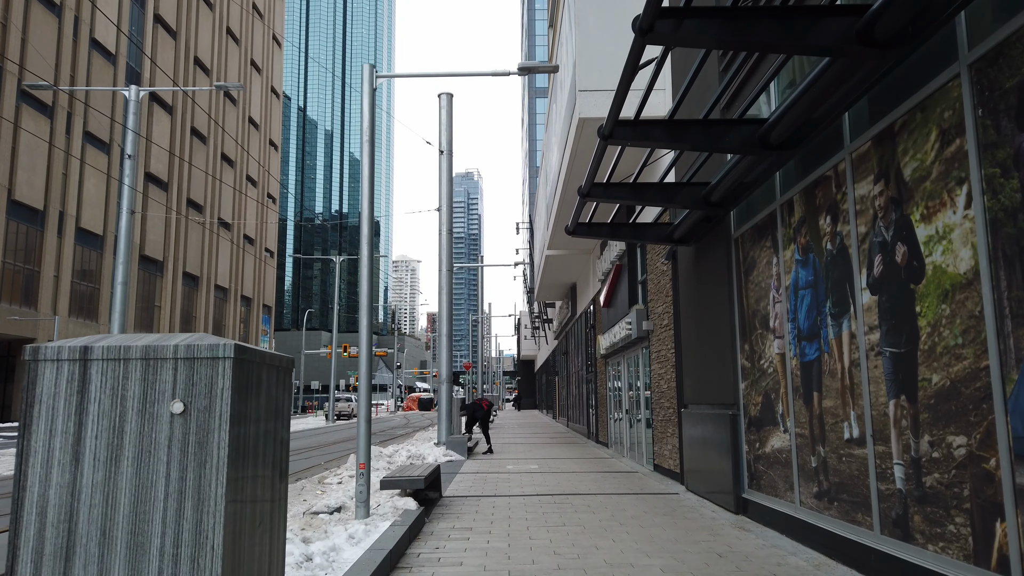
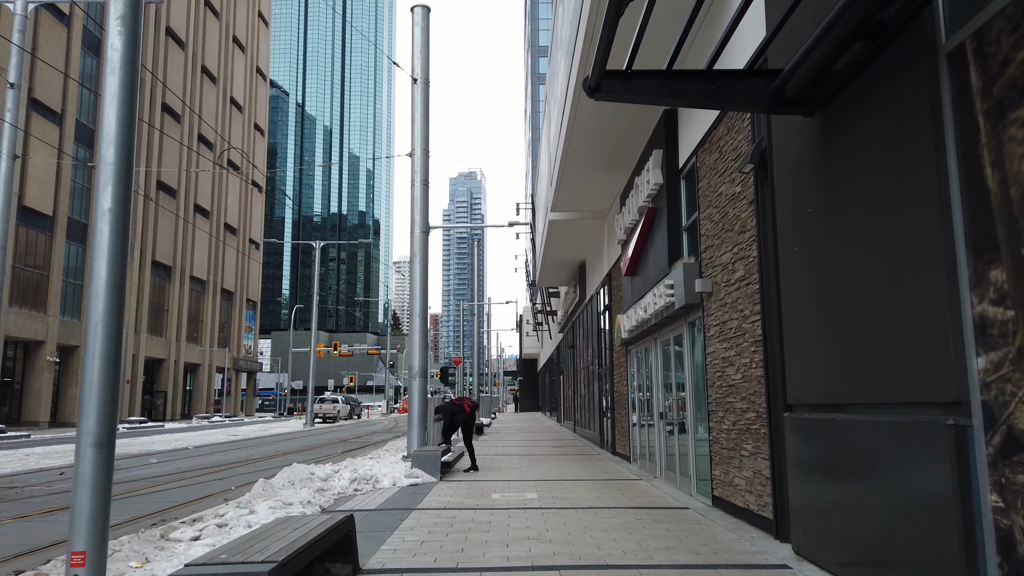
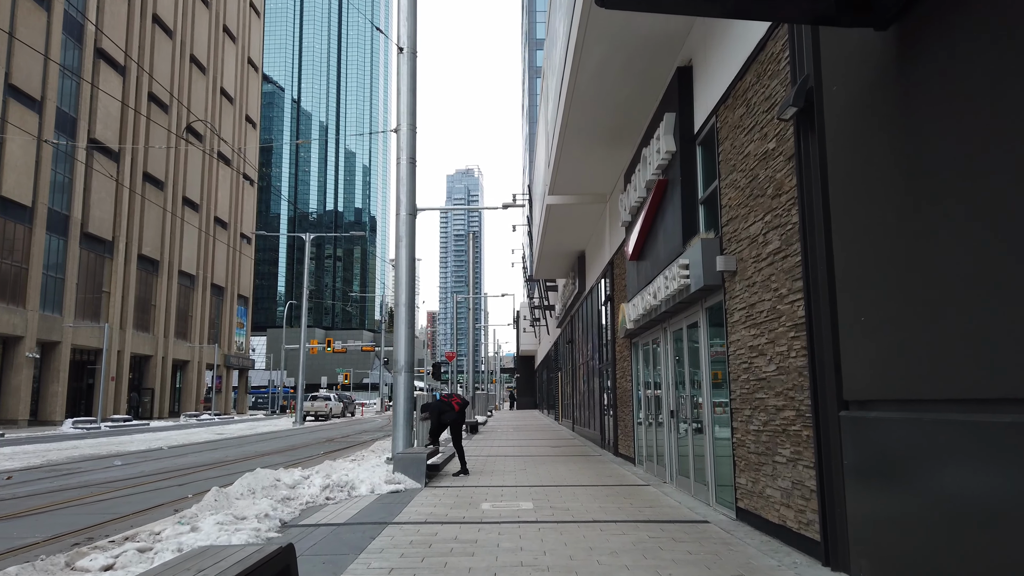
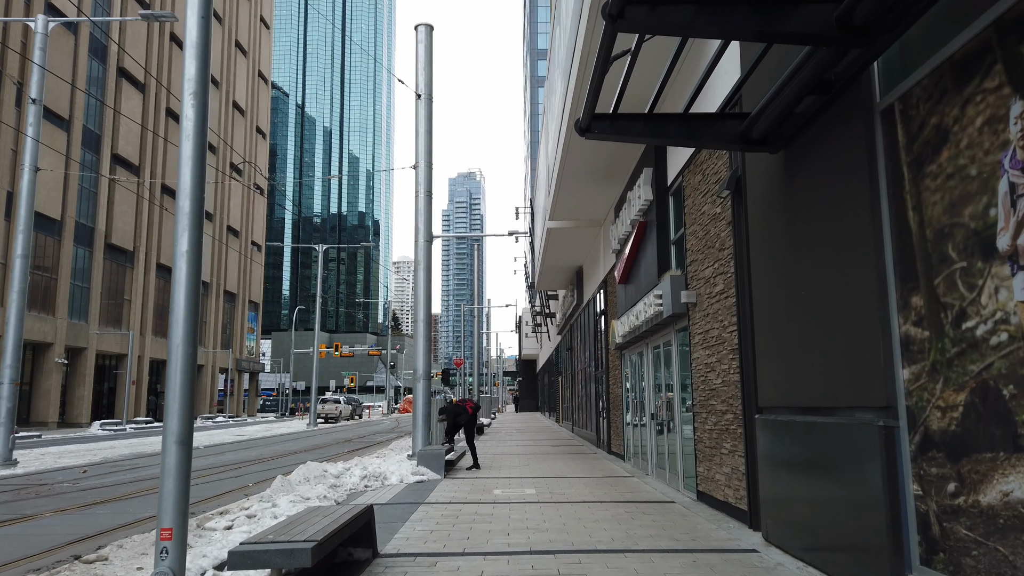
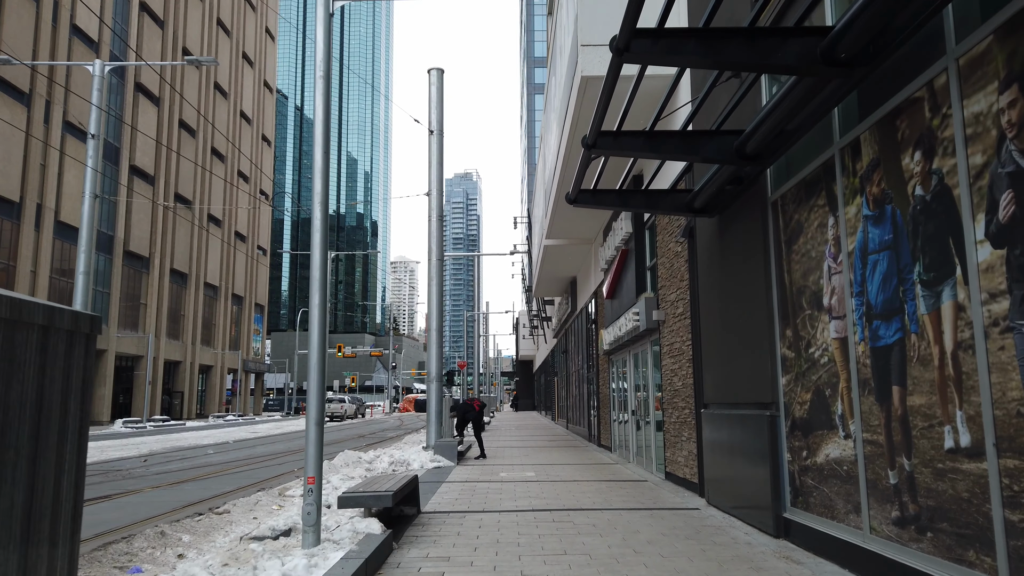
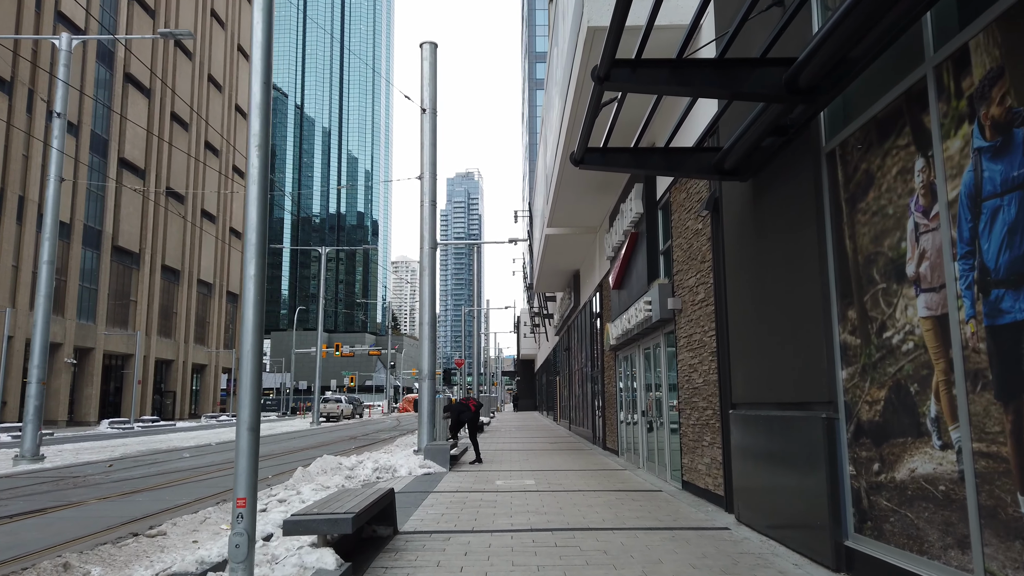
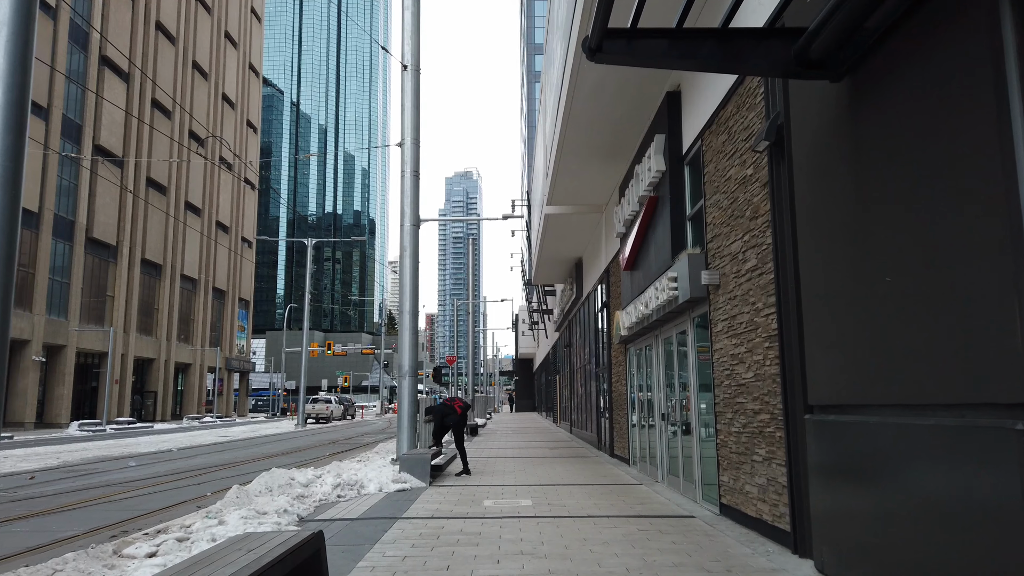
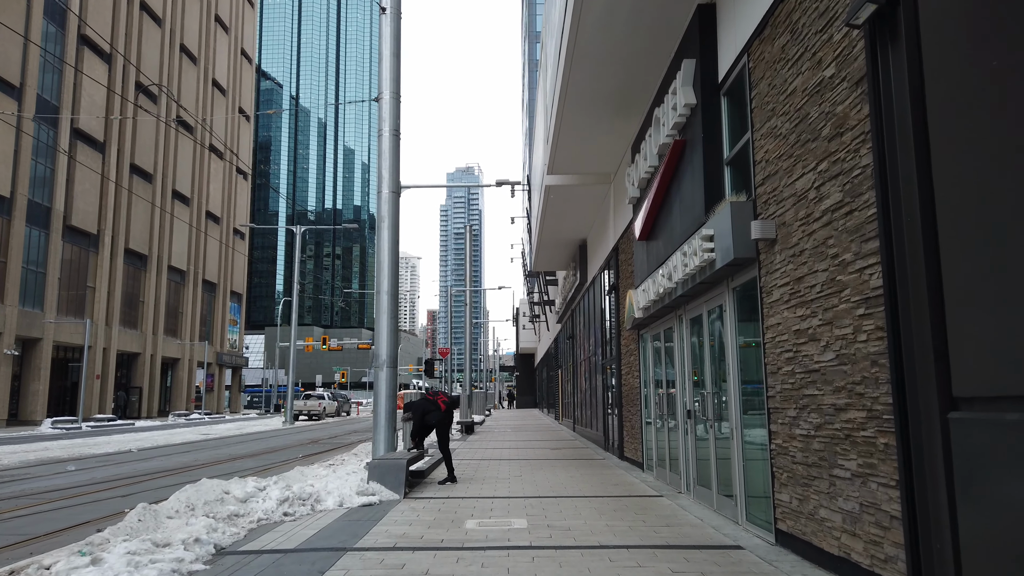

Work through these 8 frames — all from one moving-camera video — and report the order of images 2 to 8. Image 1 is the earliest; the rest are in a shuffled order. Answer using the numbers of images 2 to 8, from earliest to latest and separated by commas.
5, 6, 4, 2, 7, 3, 8
